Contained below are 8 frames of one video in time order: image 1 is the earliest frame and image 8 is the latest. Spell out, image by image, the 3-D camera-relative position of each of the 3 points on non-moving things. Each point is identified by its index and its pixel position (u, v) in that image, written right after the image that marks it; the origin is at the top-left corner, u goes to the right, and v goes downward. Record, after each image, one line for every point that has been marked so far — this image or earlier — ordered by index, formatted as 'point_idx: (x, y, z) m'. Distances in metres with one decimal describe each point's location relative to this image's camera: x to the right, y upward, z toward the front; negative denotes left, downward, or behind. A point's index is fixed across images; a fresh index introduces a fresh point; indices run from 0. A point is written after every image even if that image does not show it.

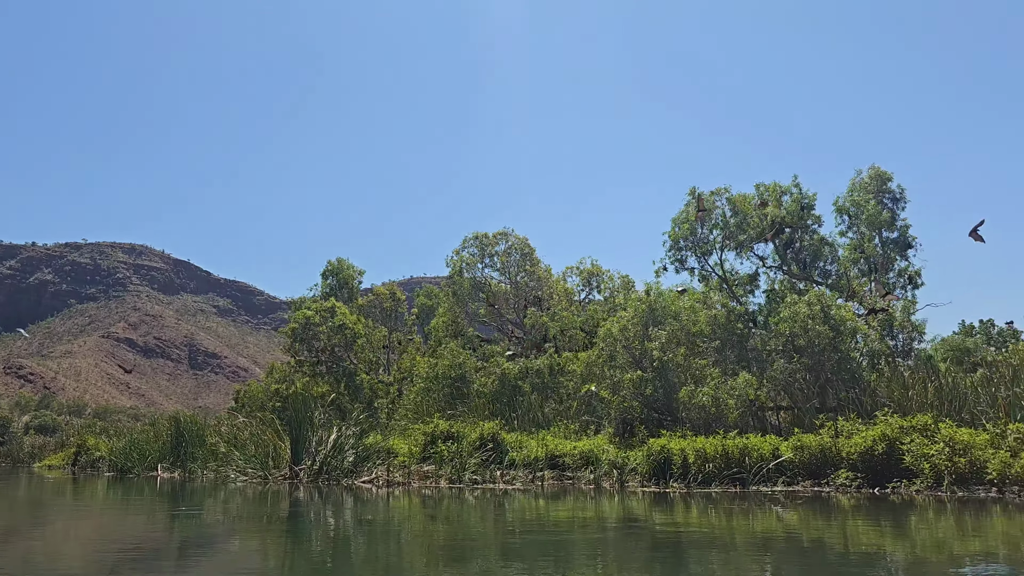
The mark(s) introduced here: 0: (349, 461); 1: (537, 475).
0: (-3.0, -3.3, +16.1) m
1: (+0.5, -3.1, +14.0) m
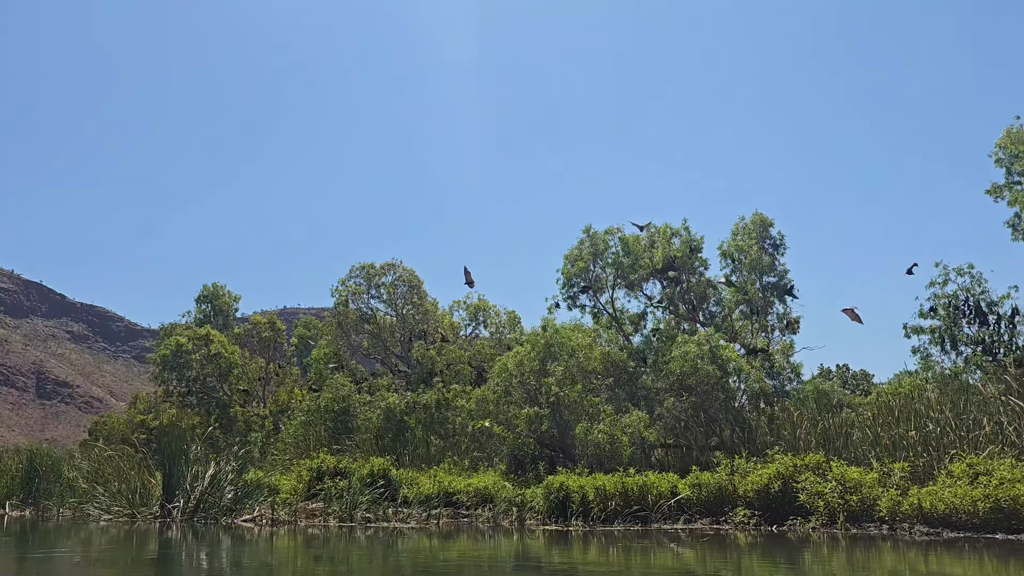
0: (-5.0, -3.7, +15.2) m
1: (-1.2, -3.6, +13.5) m
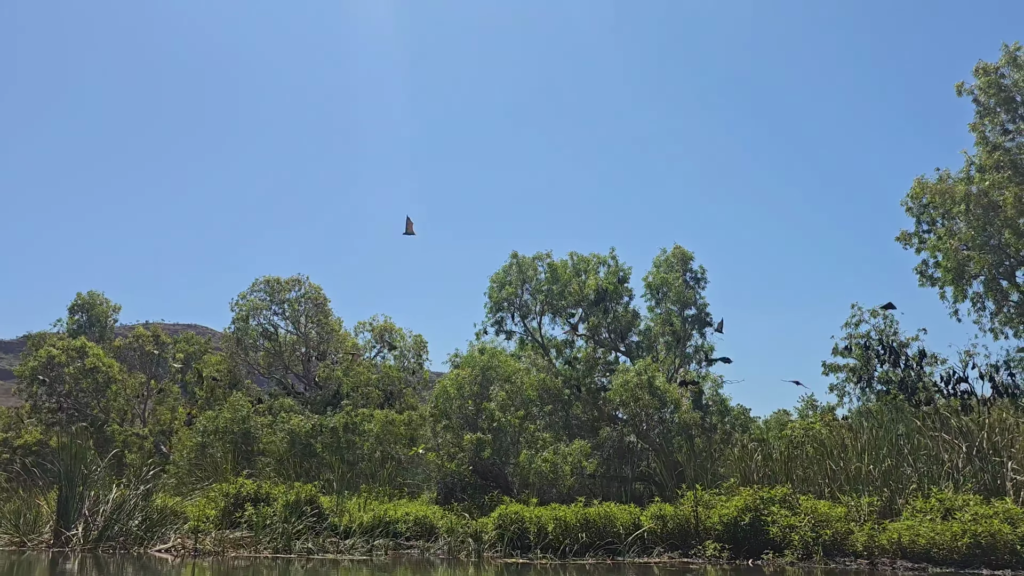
0: (-6.0, -3.8, +13.7) m
1: (-2.0, -3.8, +12.7) m
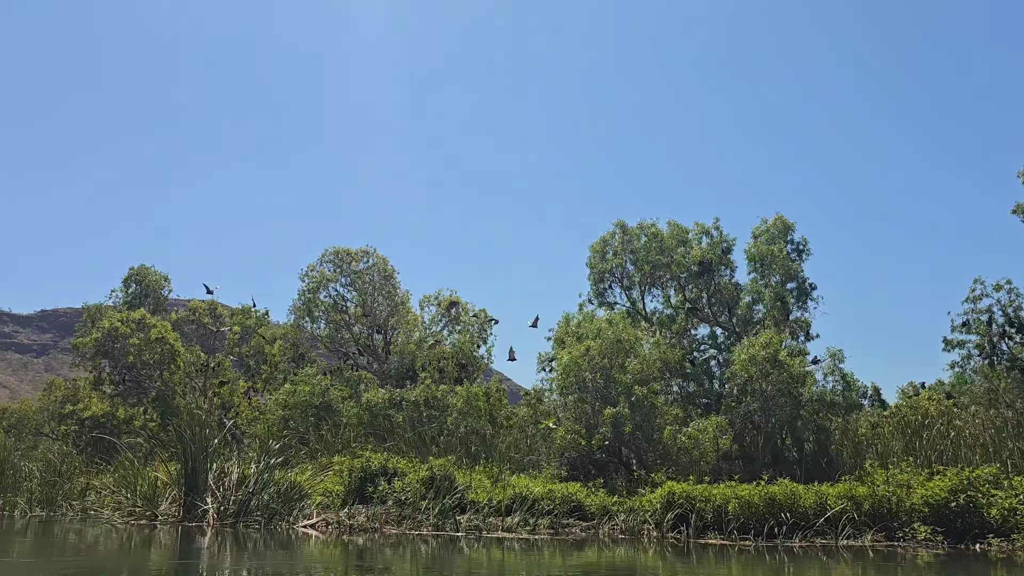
0: (-3.7, -3.3, +13.2) m
1: (+0.3, -3.3, +12.0) m
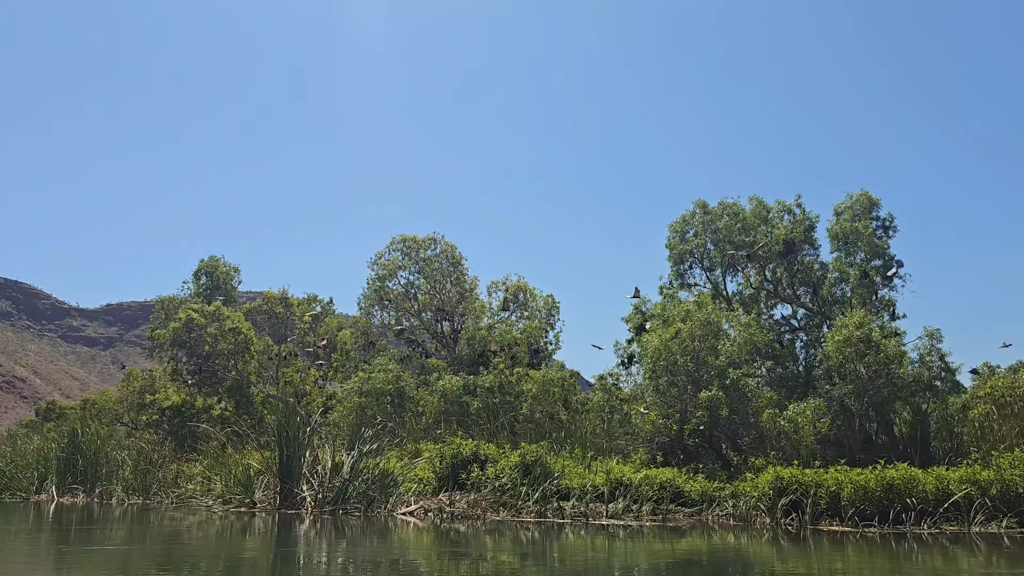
0: (-2.3, -3.1, +13.1) m
1: (+1.7, -3.0, +11.8) m
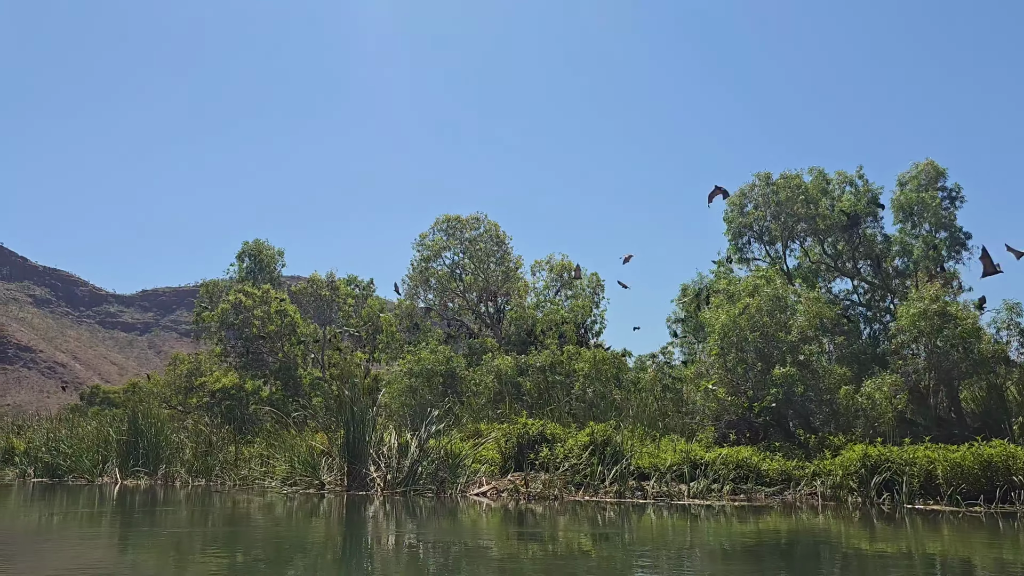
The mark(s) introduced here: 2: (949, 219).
0: (-1.2, -2.7, +13.0) m
1: (+2.7, -2.7, +11.5) m
2: (+10.1, +1.6, +19.6) m
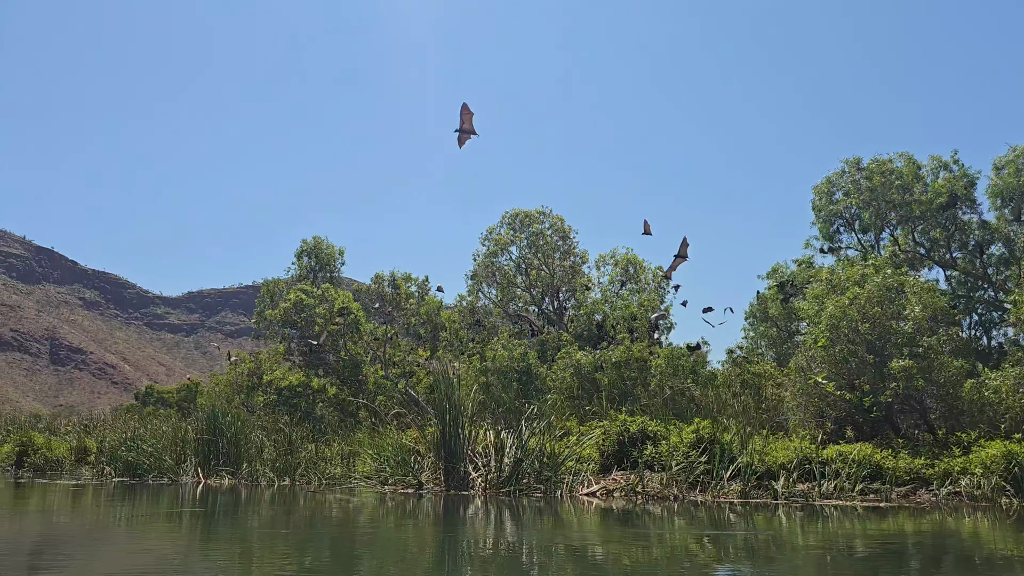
0: (+0.3, -2.6, +12.5) m
1: (+4.1, -2.5, +10.9) m
2: (+11.8, +1.9, +18.7) m
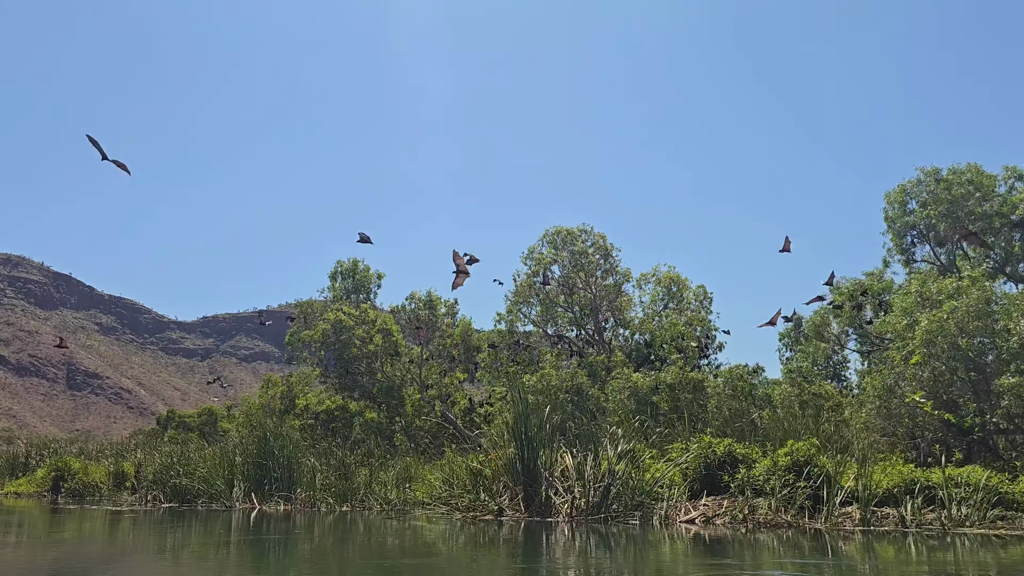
0: (+1.5, -2.8, +11.8) m
1: (+5.2, -2.7, +10.1) m
2: (+13.1, +1.5, +17.9) m
